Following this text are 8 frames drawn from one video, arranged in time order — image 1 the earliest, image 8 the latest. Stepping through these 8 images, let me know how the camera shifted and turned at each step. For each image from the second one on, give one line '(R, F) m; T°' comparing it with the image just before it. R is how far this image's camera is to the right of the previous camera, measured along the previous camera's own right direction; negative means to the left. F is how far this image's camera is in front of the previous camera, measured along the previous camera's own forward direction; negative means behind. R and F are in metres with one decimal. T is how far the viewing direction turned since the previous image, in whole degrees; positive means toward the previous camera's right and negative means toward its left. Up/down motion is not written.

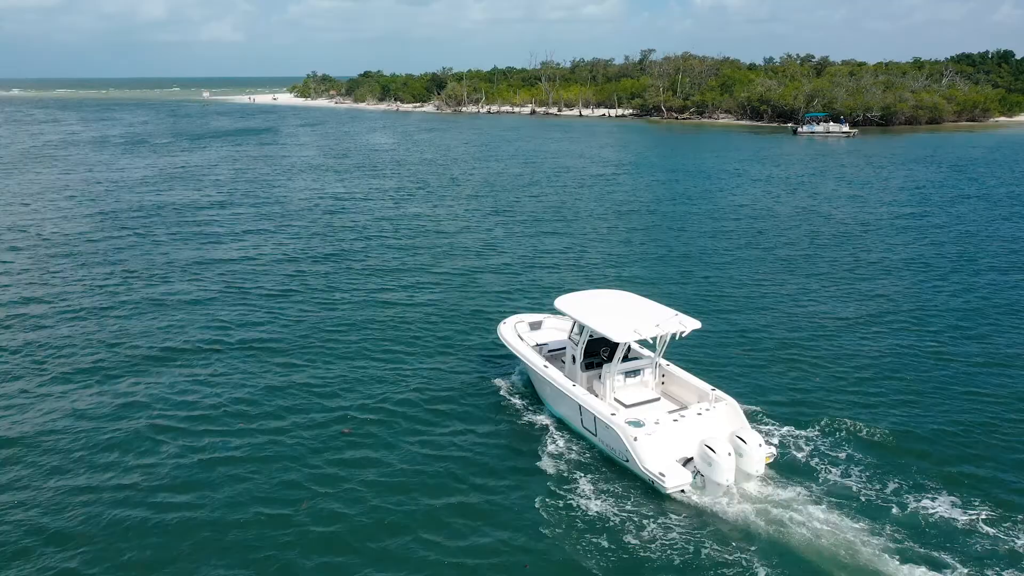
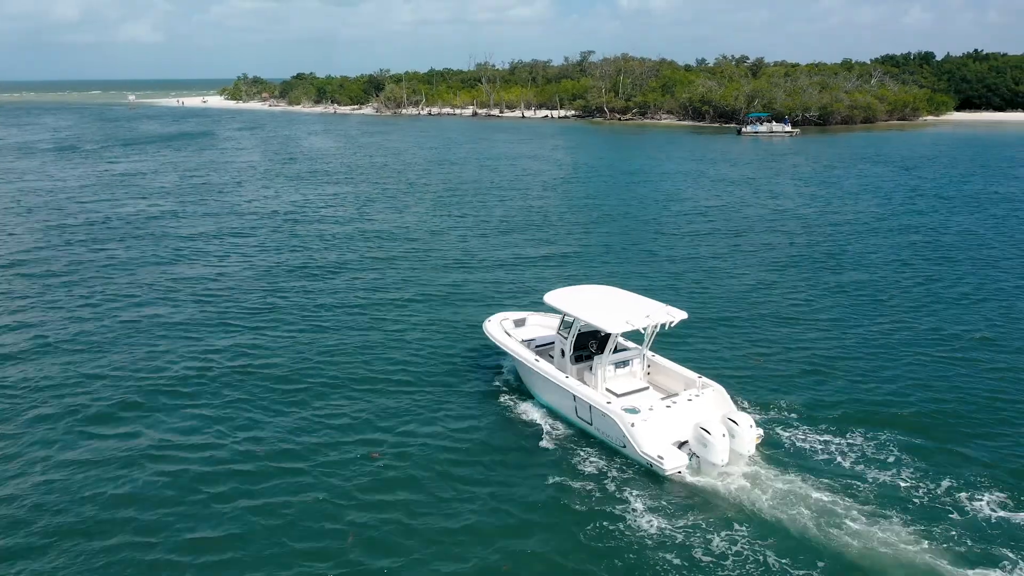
(-2.0, +1.4) m; +4°
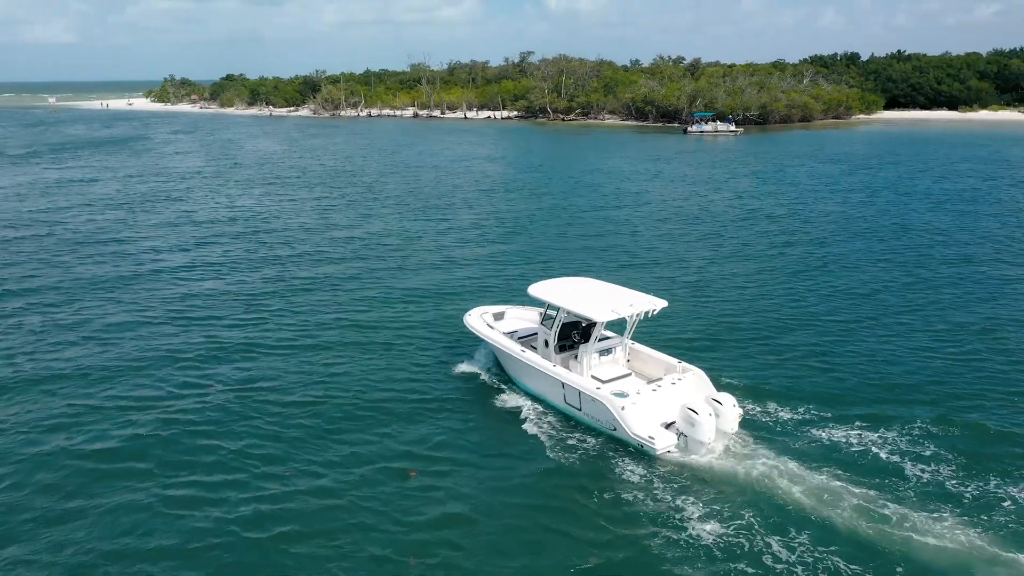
(-2.0, +1.2) m; +4°
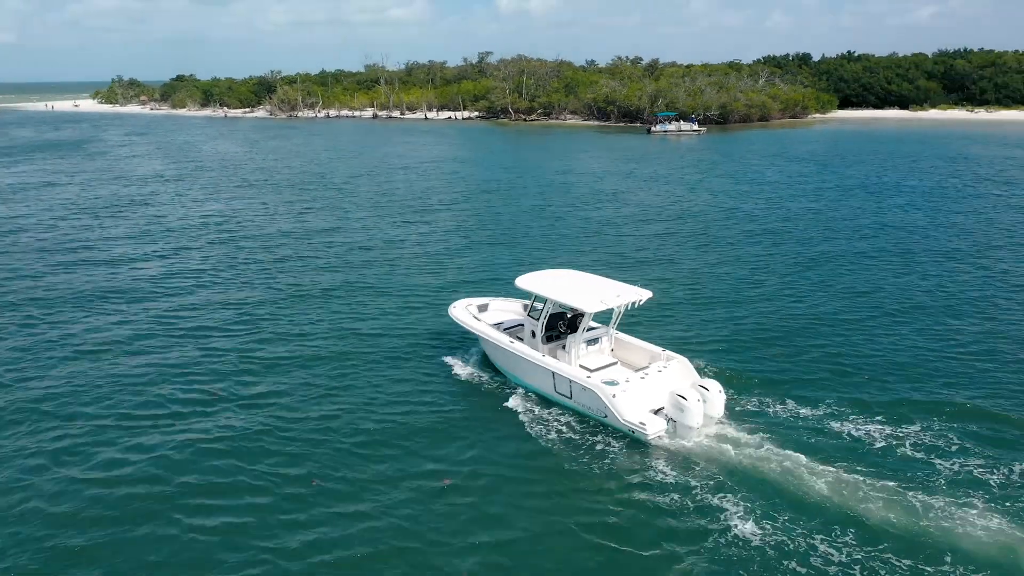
(-1.4, +0.7) m; +3°
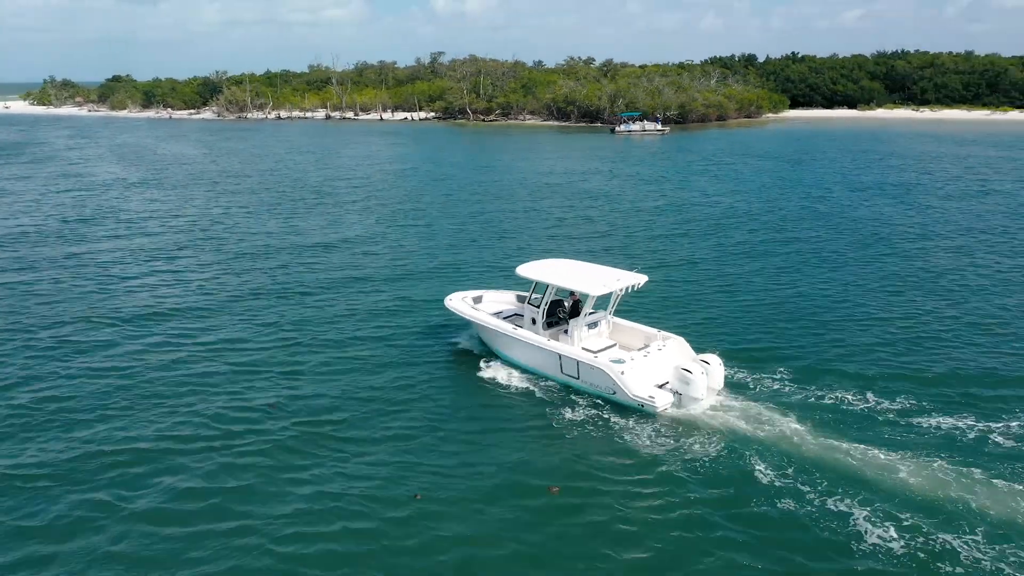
(-3.0, +1.6) m; +4°
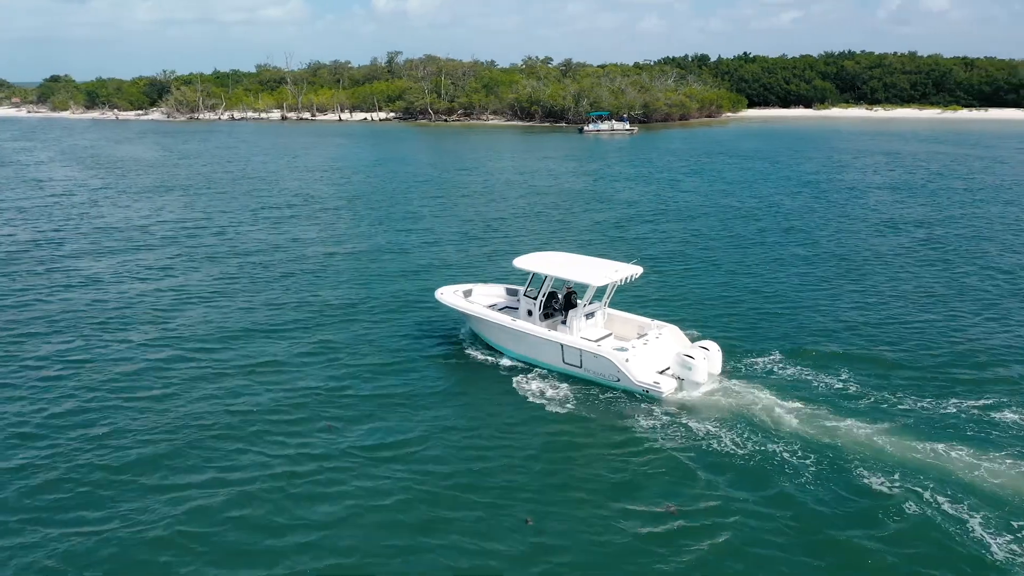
(-2.7, +1.7) m; +4°
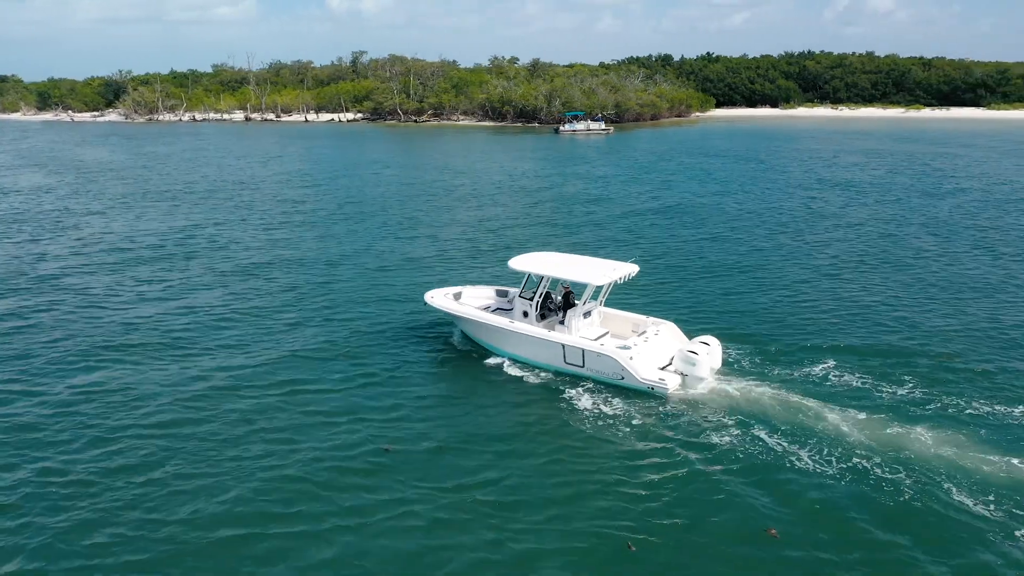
(-2.3, +1.6) m; +3°
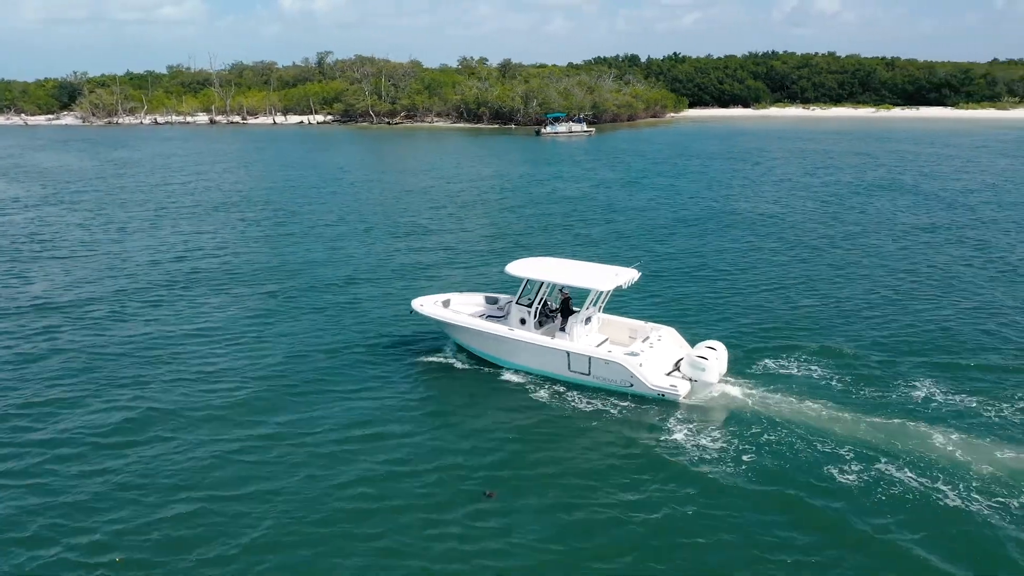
(-2.9, +2.6) m; +3°
